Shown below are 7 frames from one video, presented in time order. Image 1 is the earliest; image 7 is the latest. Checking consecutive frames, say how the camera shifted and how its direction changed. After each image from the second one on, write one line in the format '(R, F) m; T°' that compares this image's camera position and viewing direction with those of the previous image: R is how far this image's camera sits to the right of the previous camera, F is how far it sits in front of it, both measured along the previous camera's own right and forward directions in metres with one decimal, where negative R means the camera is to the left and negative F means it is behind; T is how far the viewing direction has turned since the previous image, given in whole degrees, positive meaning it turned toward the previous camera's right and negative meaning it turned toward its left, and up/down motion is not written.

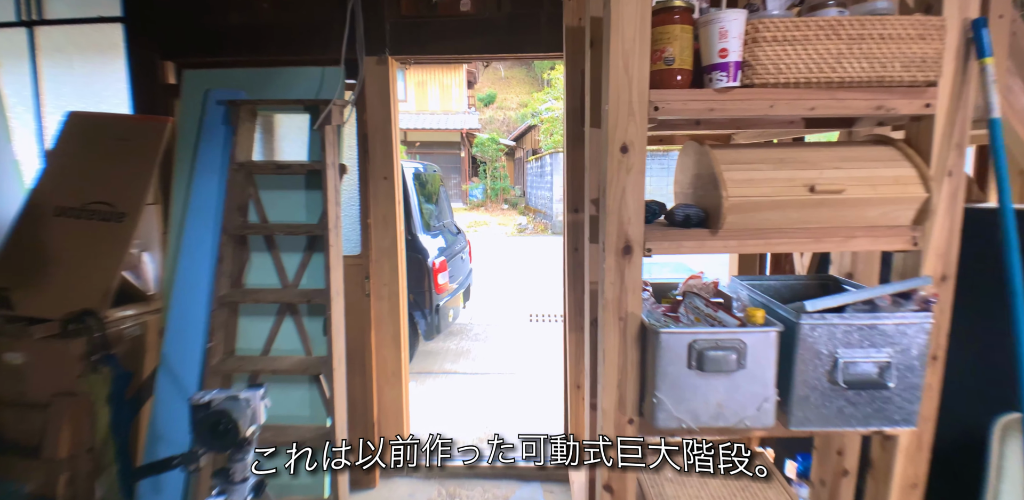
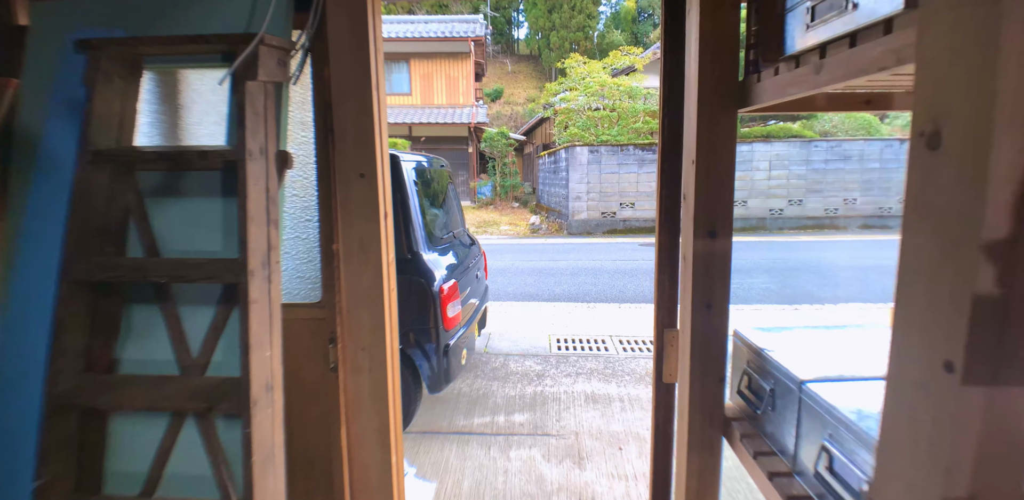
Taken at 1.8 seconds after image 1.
(-0.2, +0.9) m; -1°
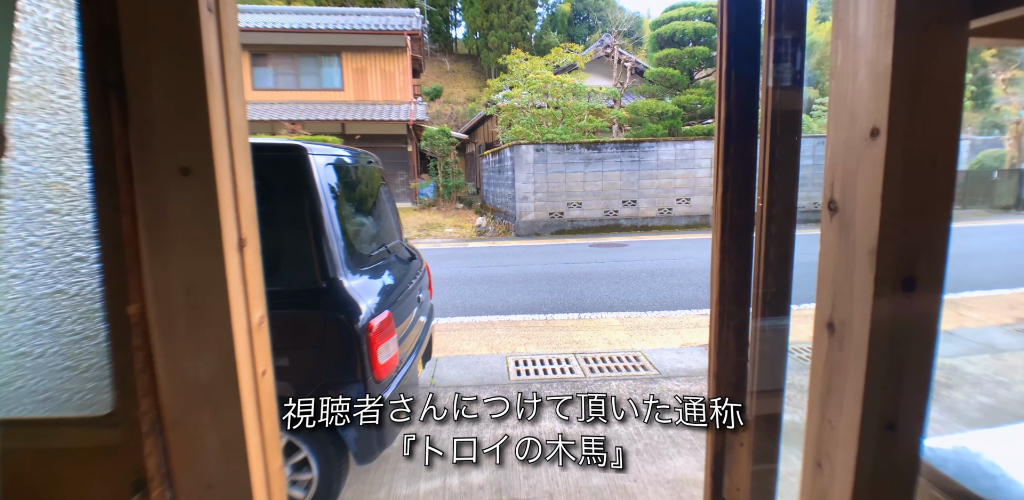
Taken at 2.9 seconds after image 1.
(0.0, +0.6) m; +7°
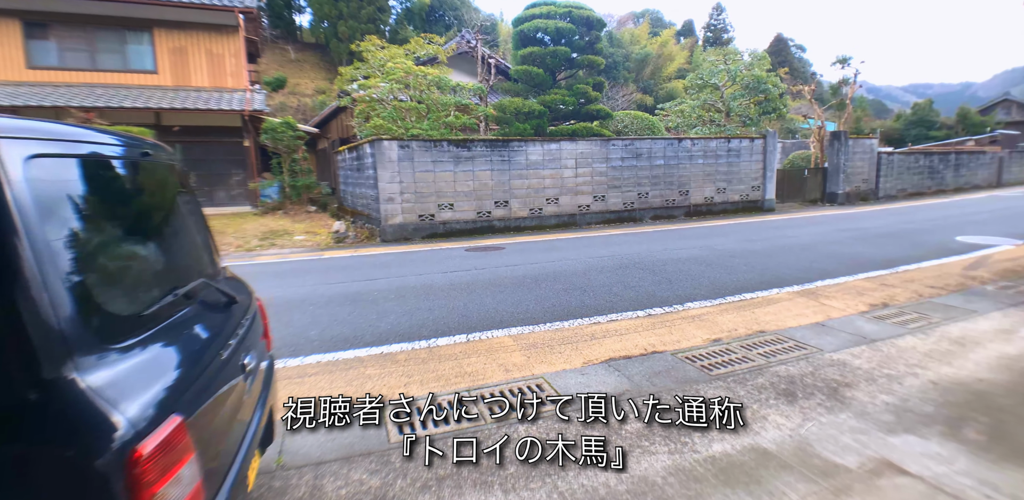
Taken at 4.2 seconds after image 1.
(-0.1, +0.7) m; +17°
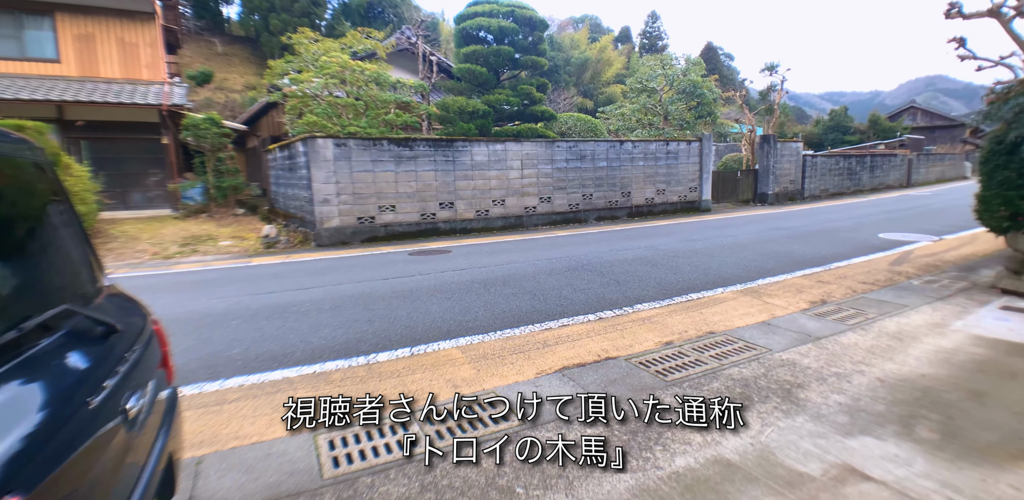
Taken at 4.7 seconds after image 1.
(0.0, +0.2) m; +7°
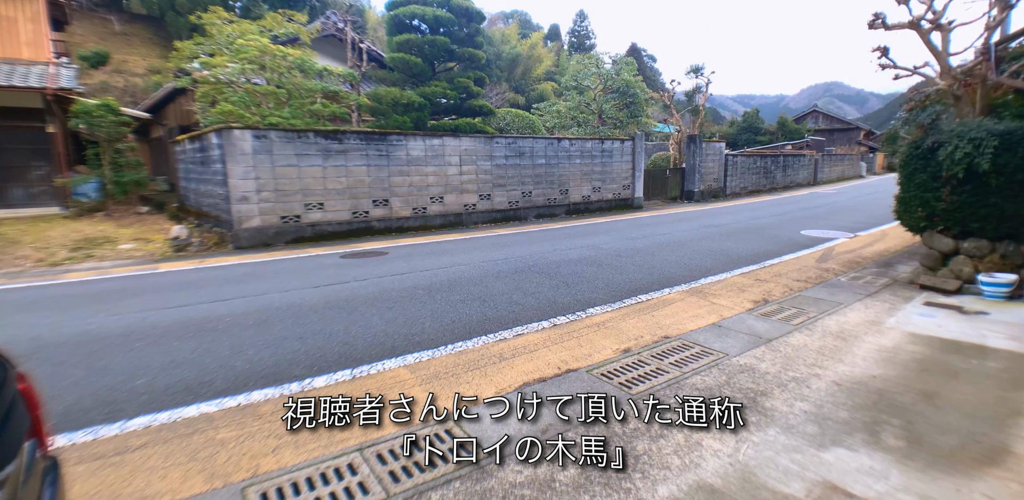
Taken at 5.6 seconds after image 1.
(-0.1, +0.3) m; +8°
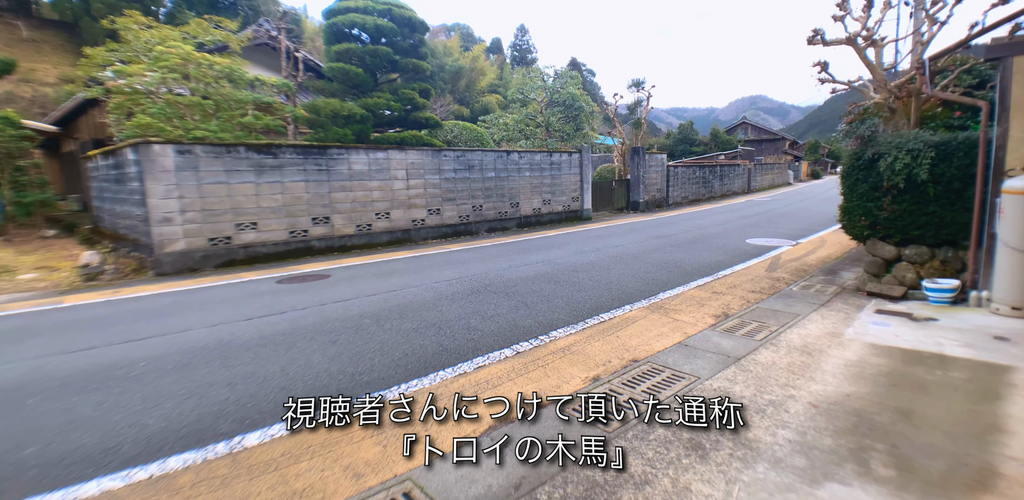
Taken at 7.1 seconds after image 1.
(-0.1, +0.3) m; +6°
